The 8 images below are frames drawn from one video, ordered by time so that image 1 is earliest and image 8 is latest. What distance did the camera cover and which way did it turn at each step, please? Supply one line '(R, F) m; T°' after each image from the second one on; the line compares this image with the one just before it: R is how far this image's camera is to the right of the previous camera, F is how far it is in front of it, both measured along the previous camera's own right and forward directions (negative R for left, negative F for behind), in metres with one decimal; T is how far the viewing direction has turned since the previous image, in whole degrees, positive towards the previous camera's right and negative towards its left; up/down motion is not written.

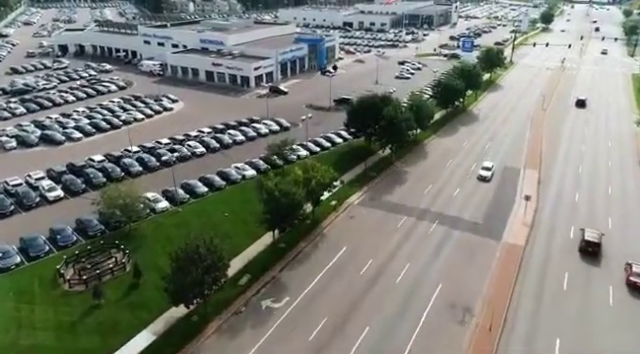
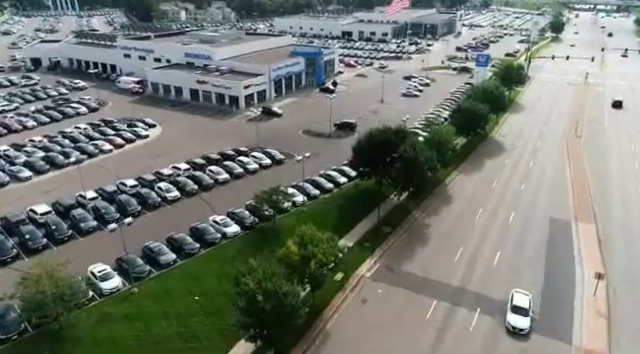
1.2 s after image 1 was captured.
(-0.2, +8.8) m; 0°
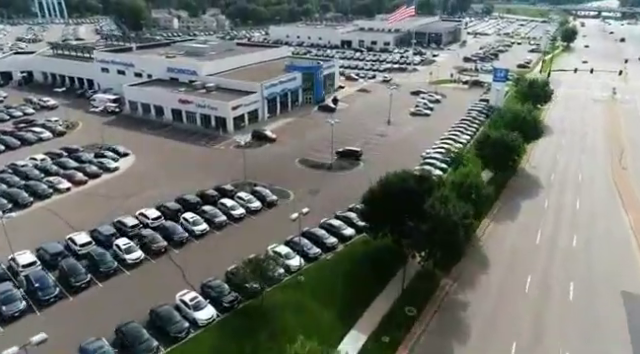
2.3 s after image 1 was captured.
(-0.2, +8.3) m; 0°
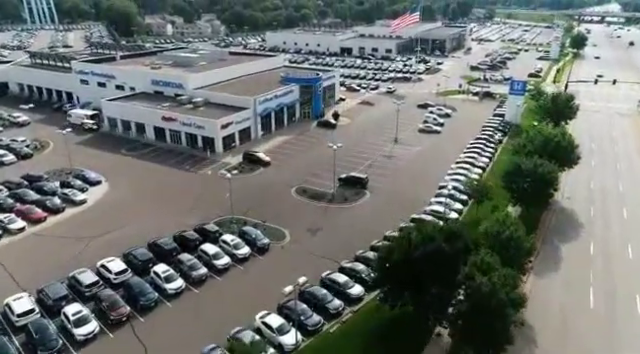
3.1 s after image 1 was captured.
(-0.1, +6.4) m; 0°
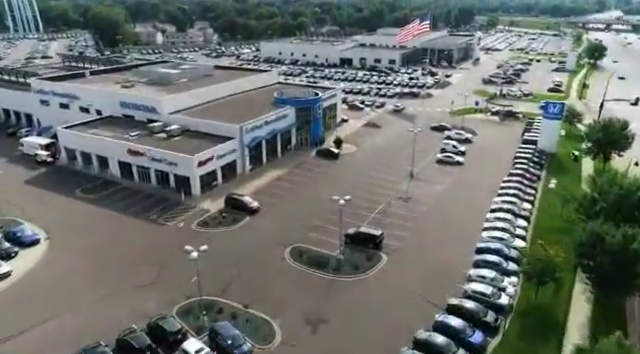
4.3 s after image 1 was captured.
(-0.3, +9.8) m; 0°
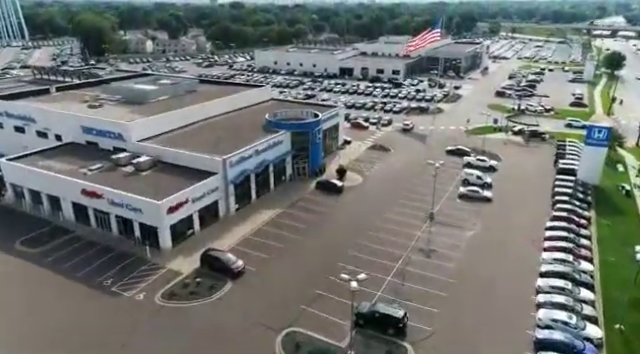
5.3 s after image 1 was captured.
(-0.3, +8.5) m; 0°
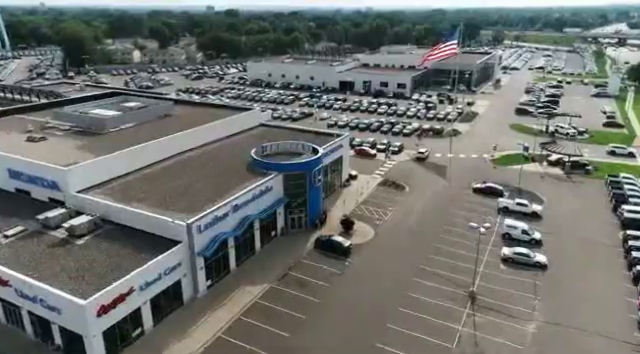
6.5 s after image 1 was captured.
(-0.2, +10.4) m; 0°
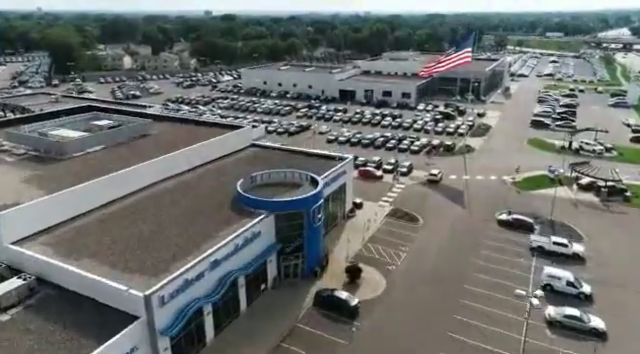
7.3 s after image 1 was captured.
(-0.1, +6.7) m; 0°
